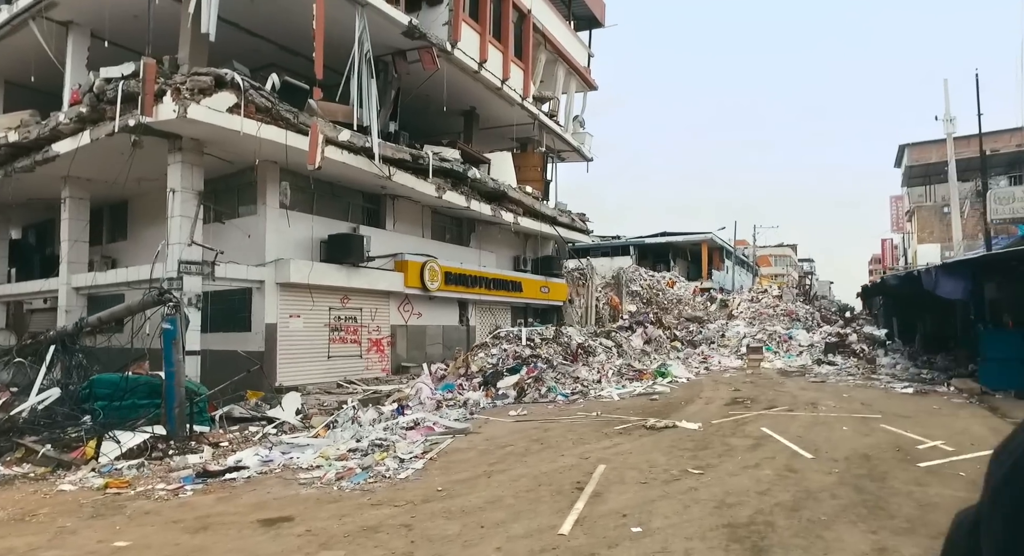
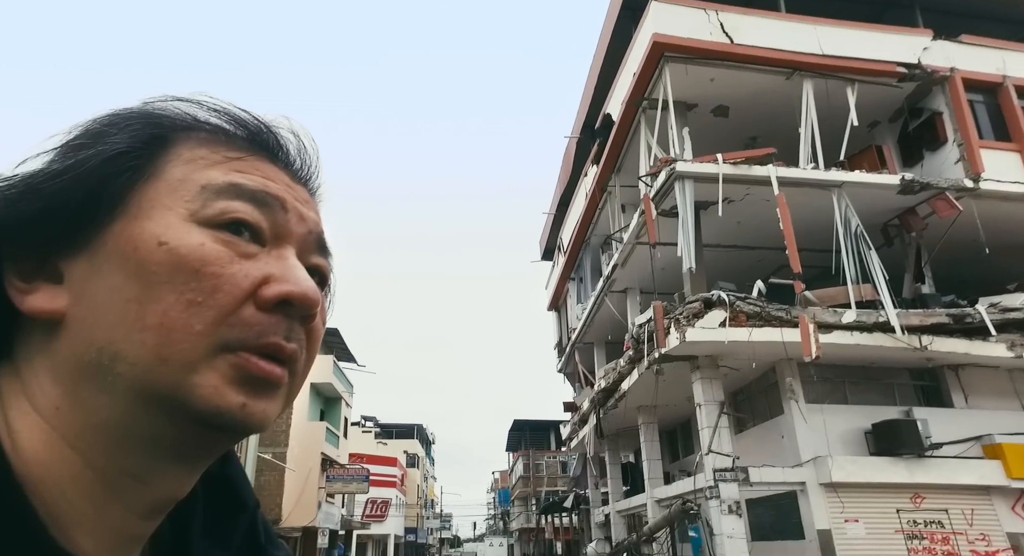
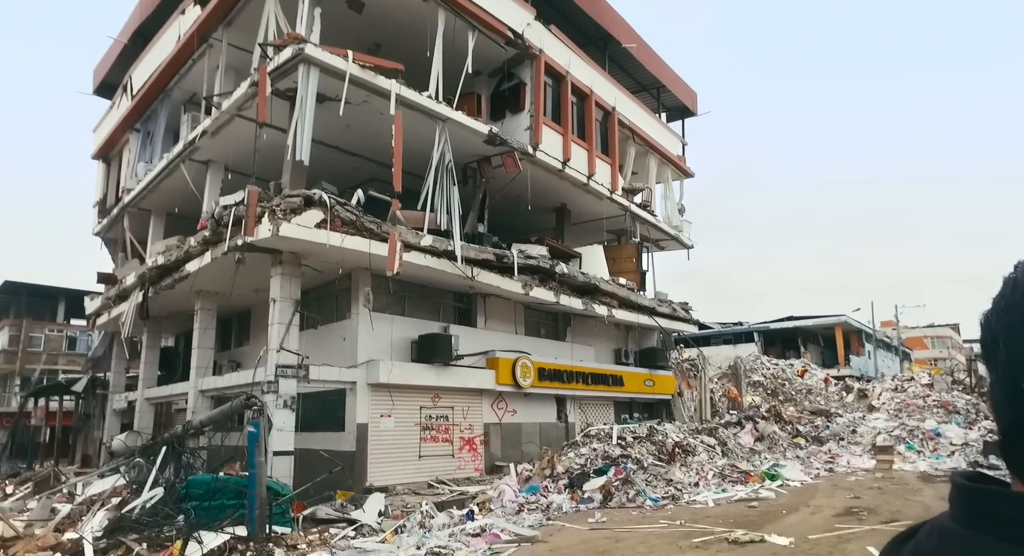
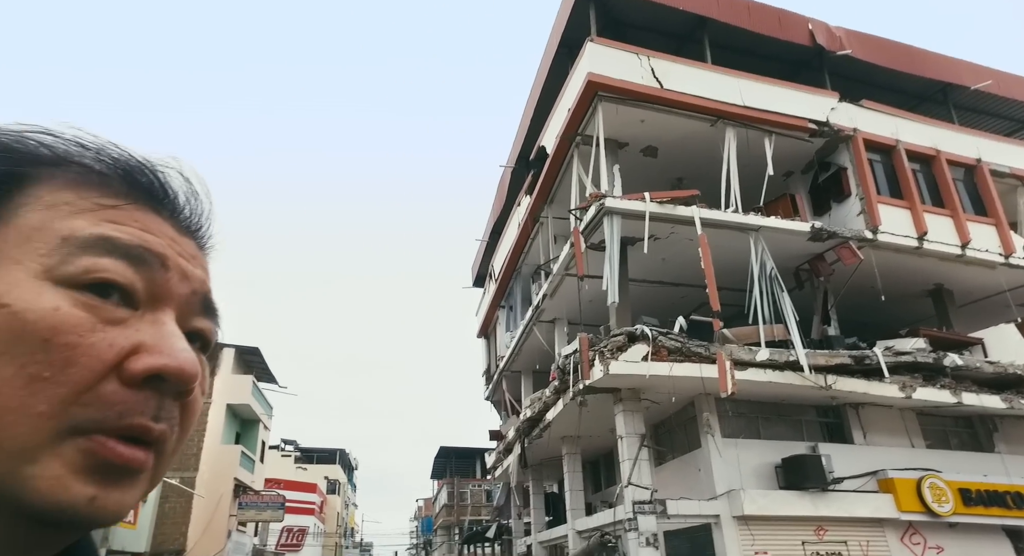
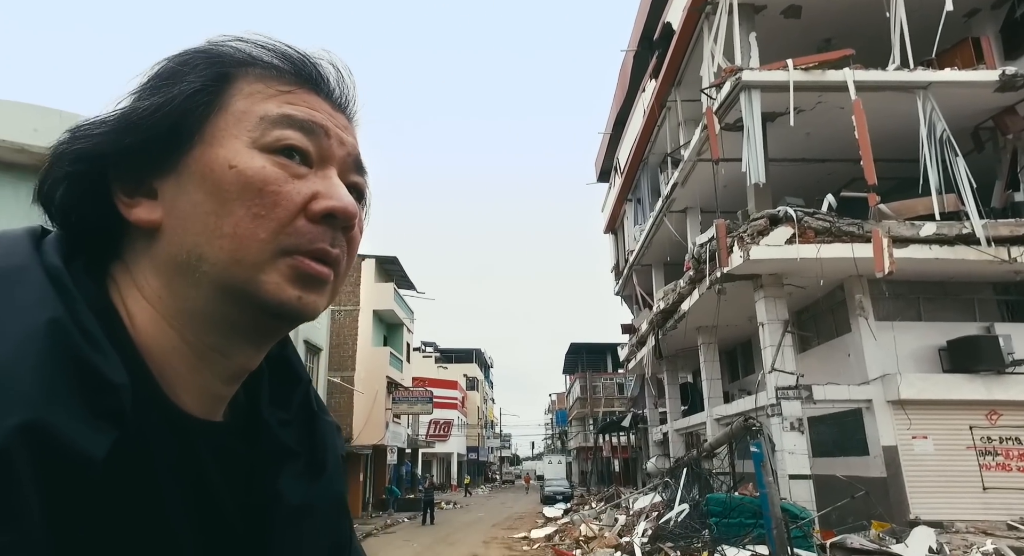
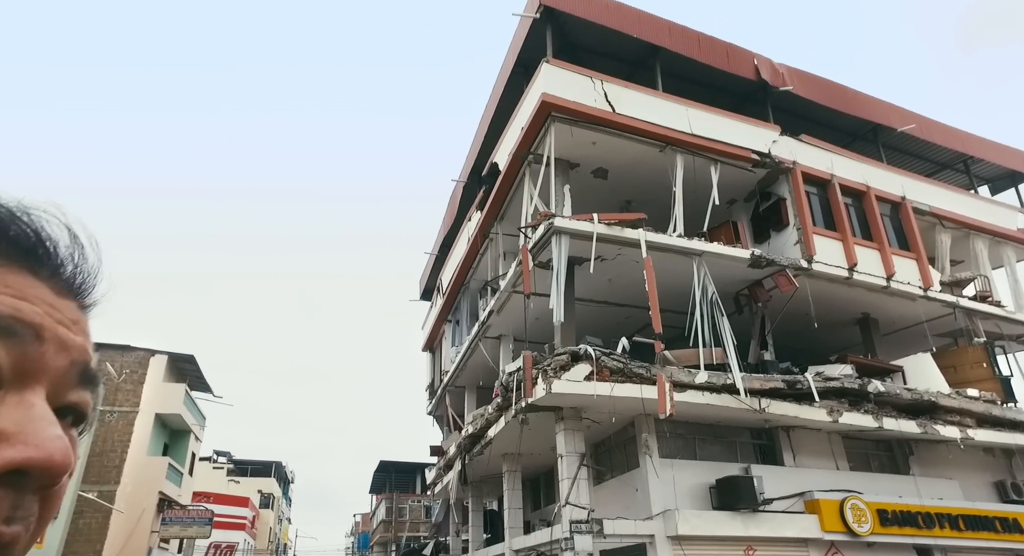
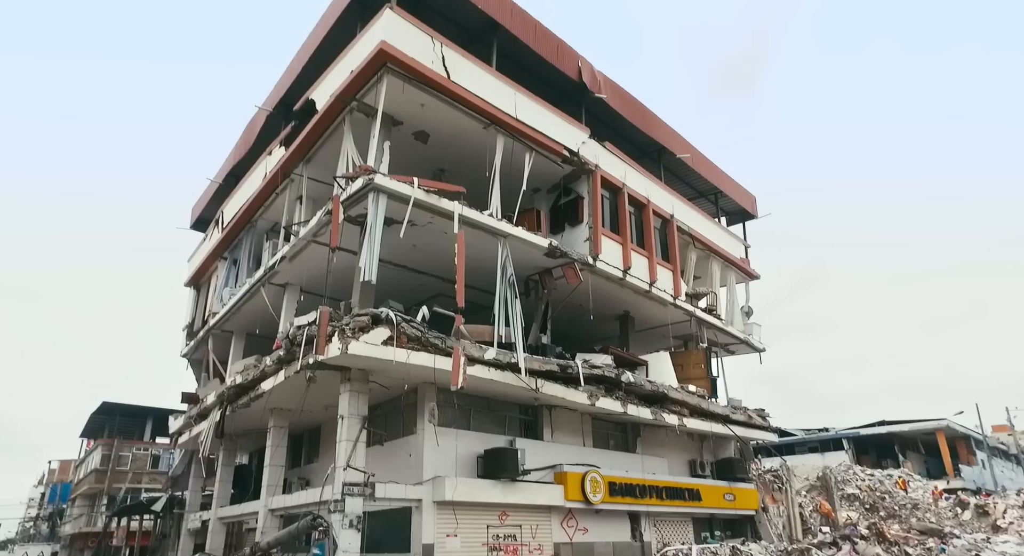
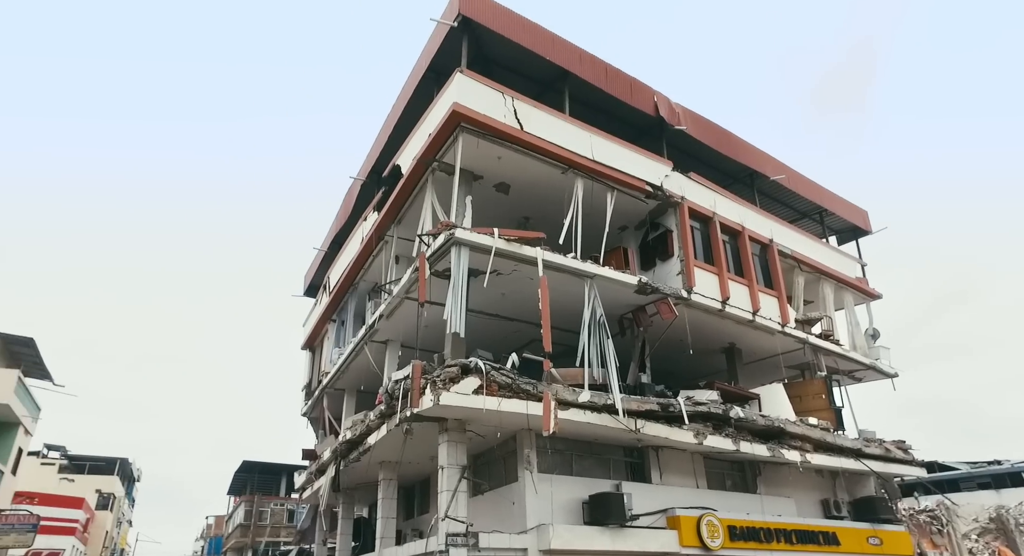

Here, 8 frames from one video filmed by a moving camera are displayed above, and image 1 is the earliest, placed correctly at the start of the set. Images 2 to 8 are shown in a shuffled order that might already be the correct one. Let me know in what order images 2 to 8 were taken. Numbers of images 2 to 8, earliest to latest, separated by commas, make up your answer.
3, 7, 8, 6, 4, 2, 5
